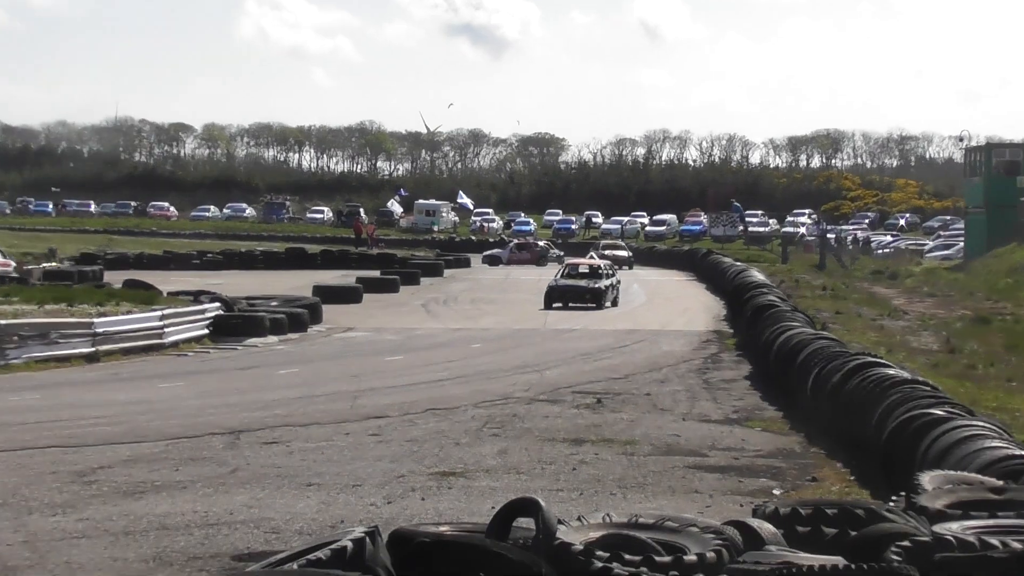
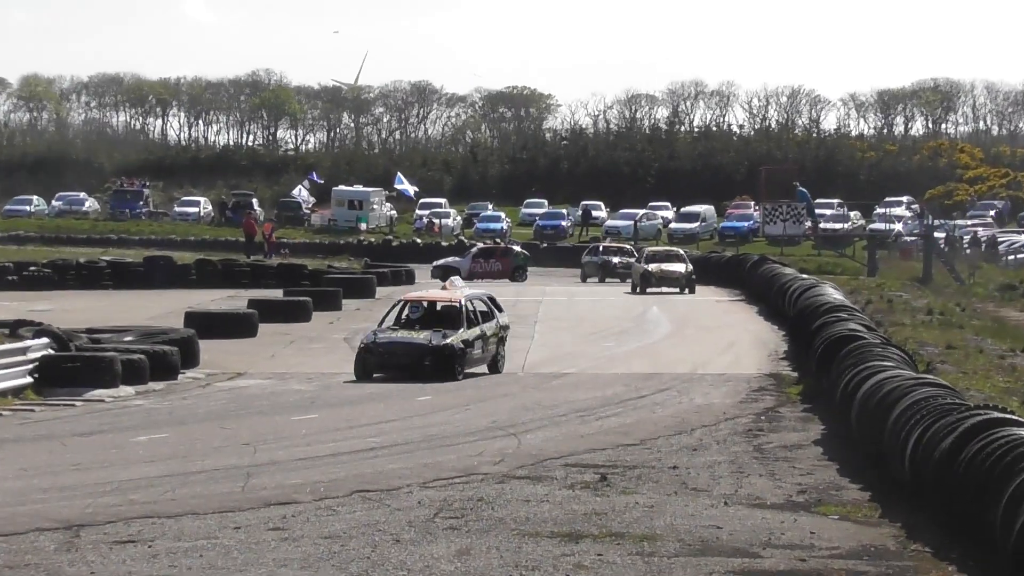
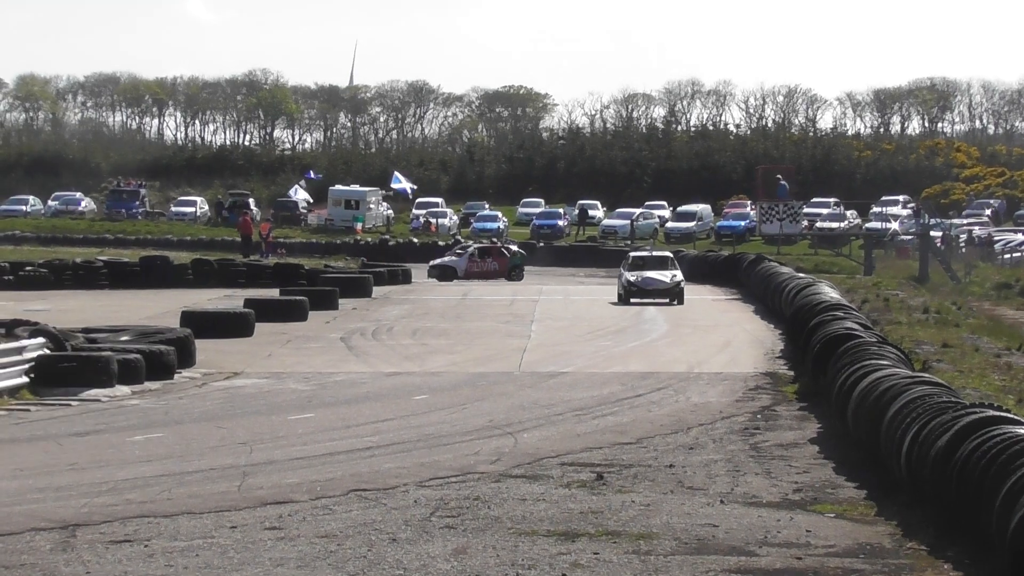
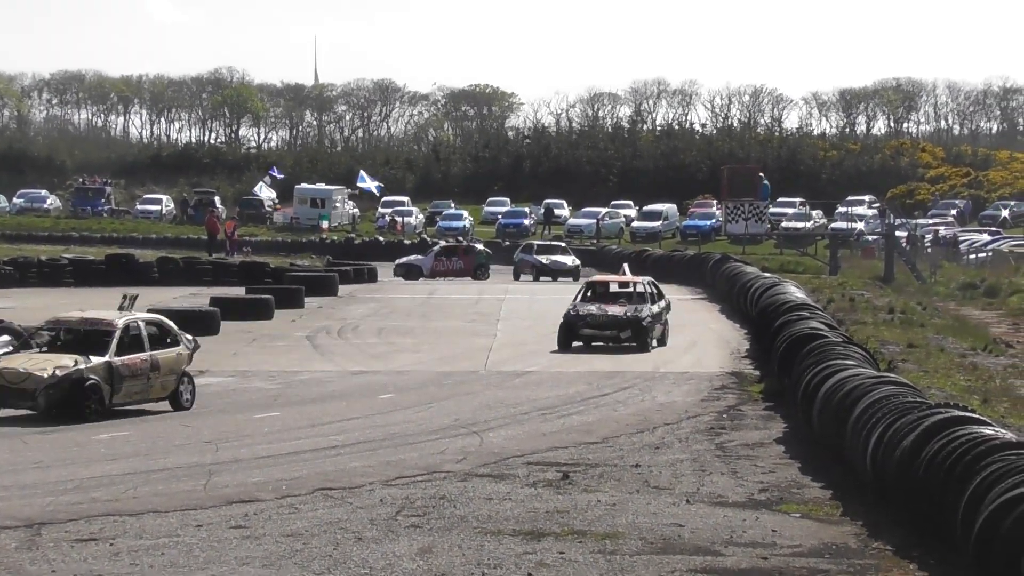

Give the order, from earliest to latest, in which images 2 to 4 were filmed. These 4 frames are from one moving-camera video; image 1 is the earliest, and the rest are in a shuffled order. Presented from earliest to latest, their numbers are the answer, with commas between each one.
2, 4, 3
